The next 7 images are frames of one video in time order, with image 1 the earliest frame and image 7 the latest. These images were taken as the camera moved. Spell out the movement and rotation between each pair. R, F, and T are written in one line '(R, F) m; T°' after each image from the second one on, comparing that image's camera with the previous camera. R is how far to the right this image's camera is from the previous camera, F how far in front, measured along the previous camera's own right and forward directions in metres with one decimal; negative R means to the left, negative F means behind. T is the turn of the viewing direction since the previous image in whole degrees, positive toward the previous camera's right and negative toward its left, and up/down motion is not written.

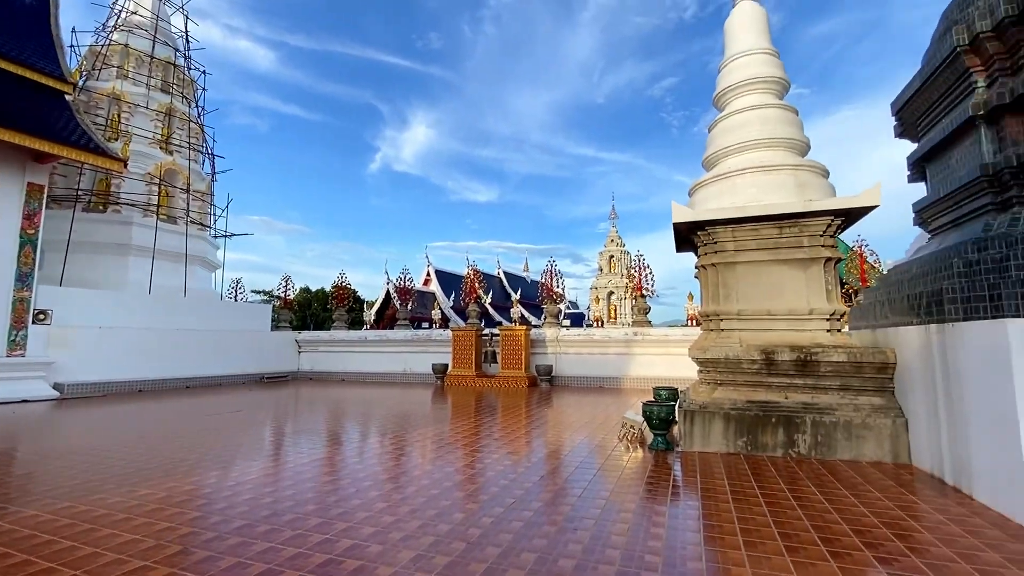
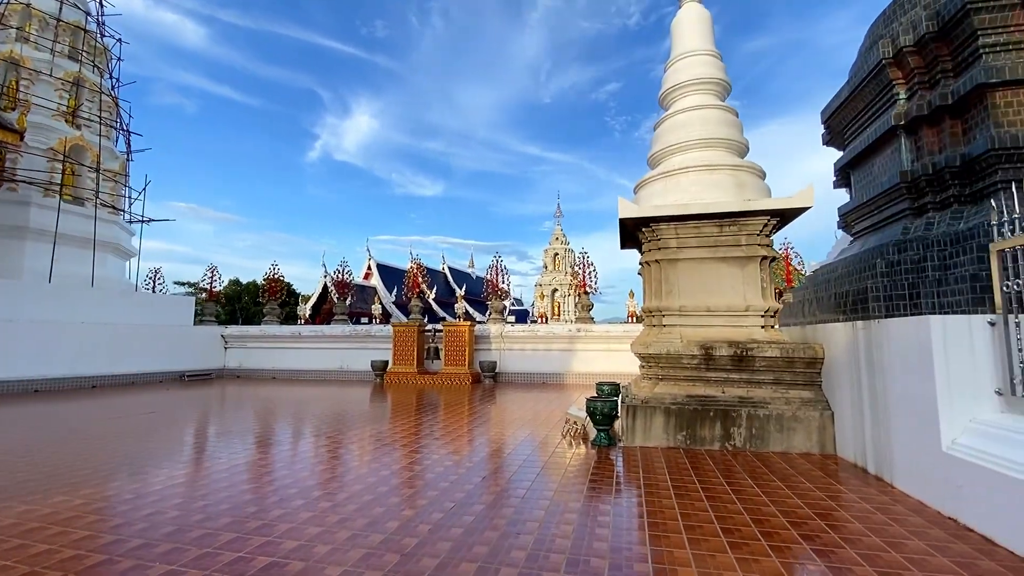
(0.0, +0.2) m; +7°
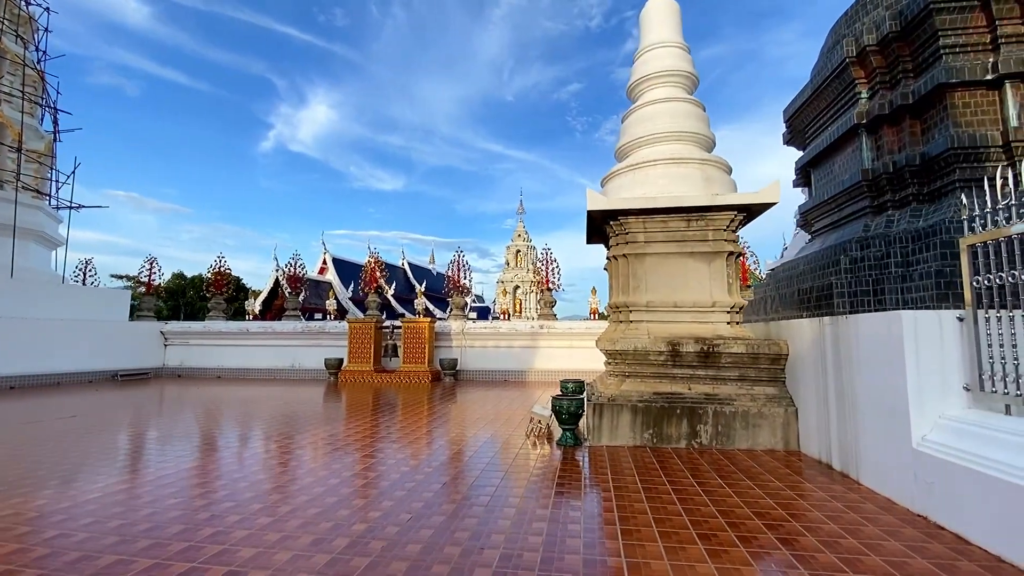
(0.0, +0.2) m; +5°
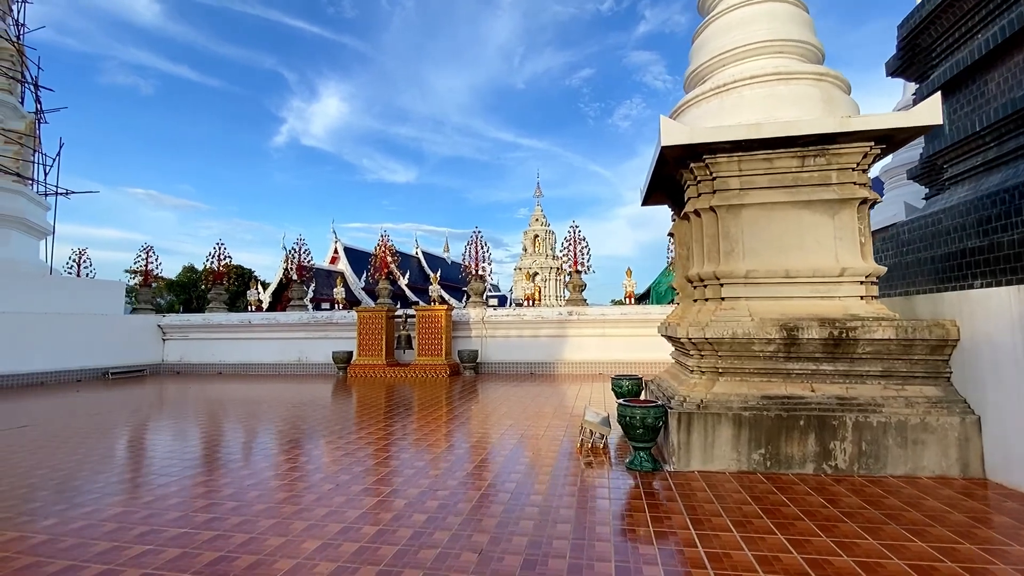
(-0.2, +1.2) m; -2°
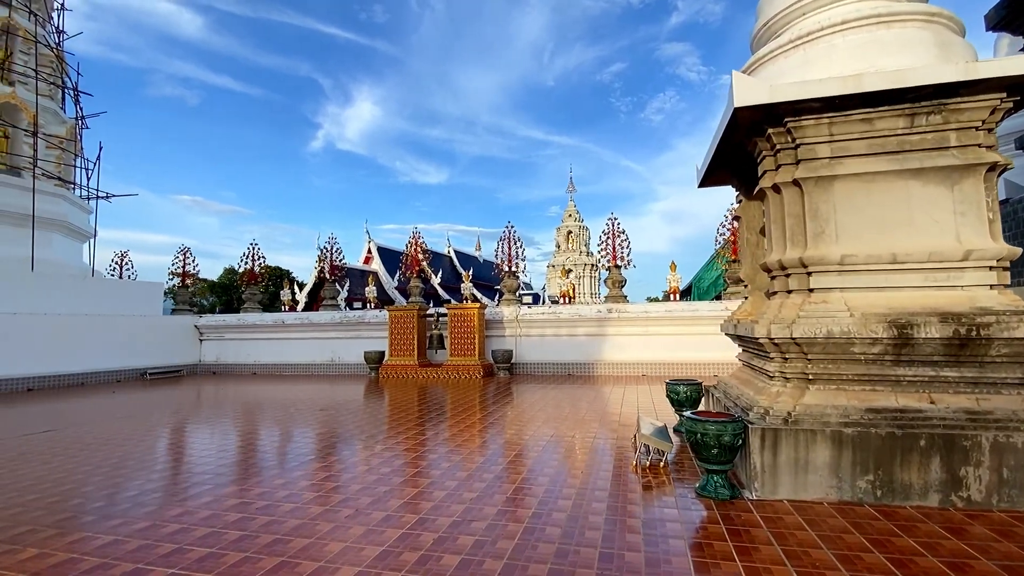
(-0.1, +0.5) m; -4°
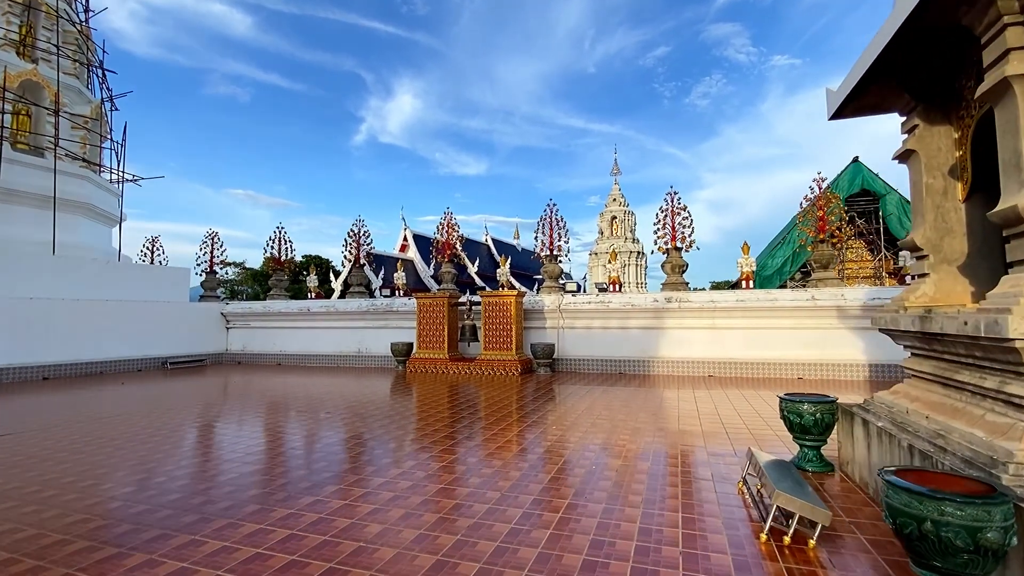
(-0.1, +1.1) m; -5°
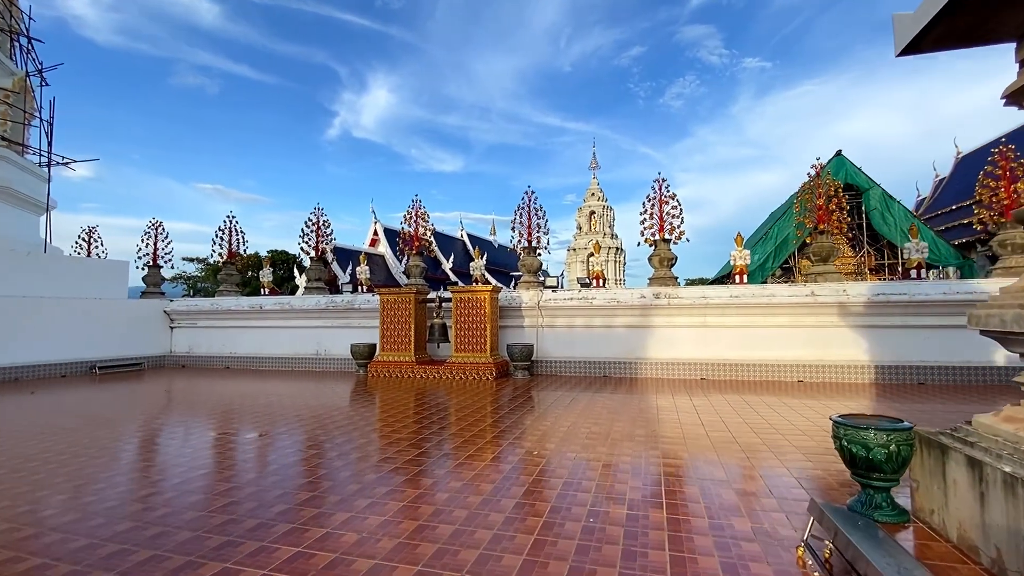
(0.0, +0.8) m; +3°
